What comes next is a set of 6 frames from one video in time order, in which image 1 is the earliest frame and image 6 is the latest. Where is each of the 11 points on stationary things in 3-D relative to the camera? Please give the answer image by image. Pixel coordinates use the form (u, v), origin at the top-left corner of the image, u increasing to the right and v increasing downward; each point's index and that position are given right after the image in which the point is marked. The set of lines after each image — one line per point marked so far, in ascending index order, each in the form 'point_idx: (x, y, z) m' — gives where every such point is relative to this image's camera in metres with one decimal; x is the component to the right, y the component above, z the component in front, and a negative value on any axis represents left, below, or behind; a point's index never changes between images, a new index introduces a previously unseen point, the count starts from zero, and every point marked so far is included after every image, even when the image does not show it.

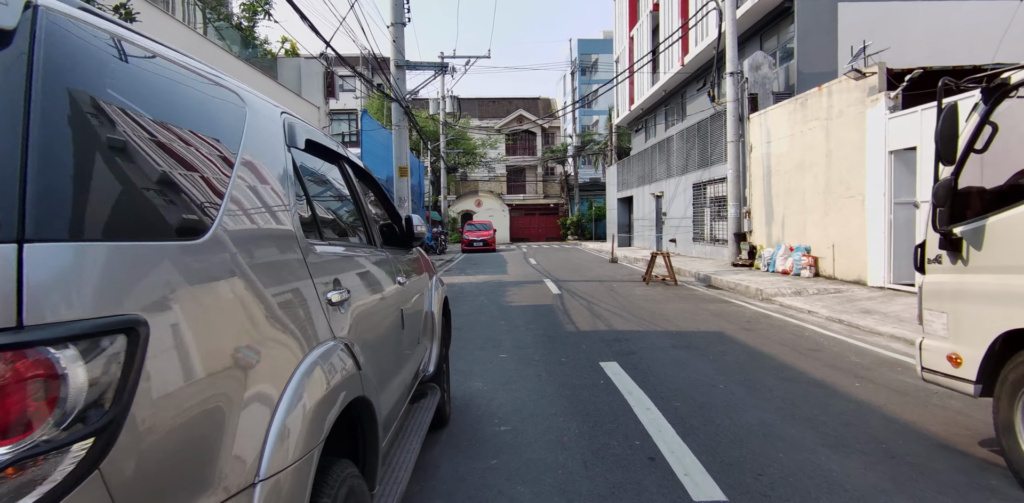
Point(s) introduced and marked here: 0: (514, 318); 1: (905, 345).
0: (0.0, -1.1, +9.6) m
1: (+5.1, -1.2, +7.4) m
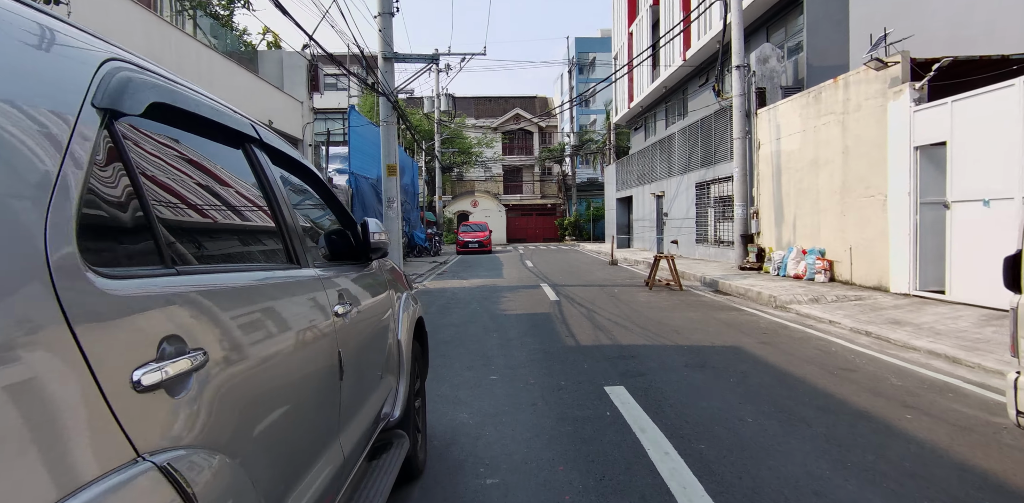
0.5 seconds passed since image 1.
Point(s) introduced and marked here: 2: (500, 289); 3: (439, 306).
0: (-0.1, -1.2, +8.8) m
1: (+5.0, -1.3, +6.5) m
2: (-0.3, -0.9, +14.0) m
3: (-1.5, -1.1, +11.6) m
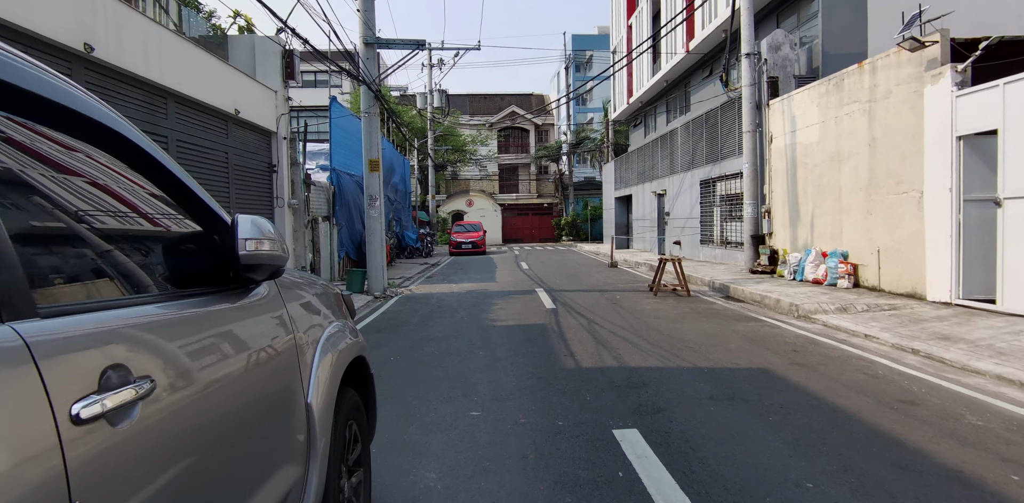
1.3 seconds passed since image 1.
0: (-0.2, -1.2, +7.6) m
1: (+4.8, -1.3, +5.4) m
2: (-0.5, -1.0, +12.8) m
3: (-1.6, -1.1, +10.4) m
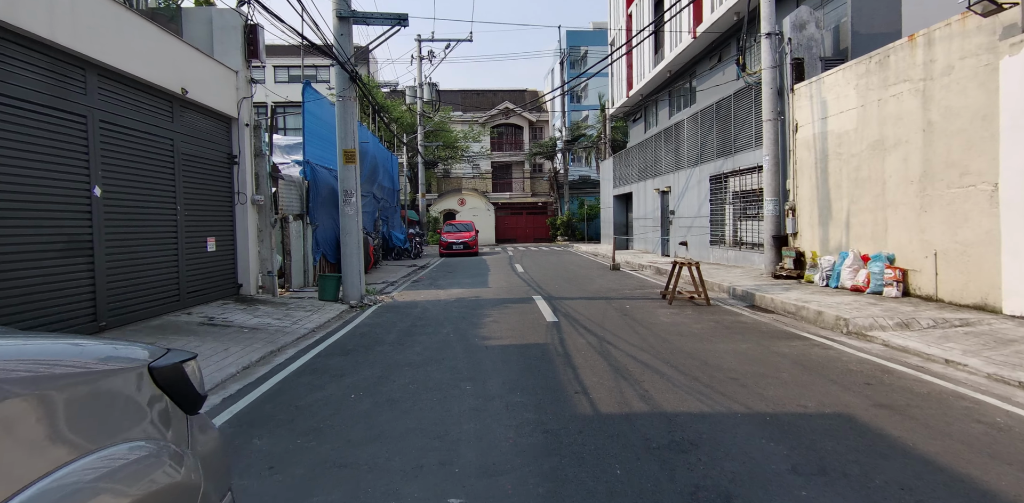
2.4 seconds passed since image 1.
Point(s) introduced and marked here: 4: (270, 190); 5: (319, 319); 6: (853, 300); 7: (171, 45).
0: (-0.3, -1.3, +6.1) m
1: (+4.8, -1.4, +3.9) m
2: (-0.6, -1.0, +11.2) m
3: (-1.7, -1.2, +8.9) m
4: (-5.1, +1.3, +12.2) m
5: (-3.4, -1.2, +9.9) m
6: (+5.5, -0.8, +9.3) m
7: (-5.7, +3.4, +9.5) m
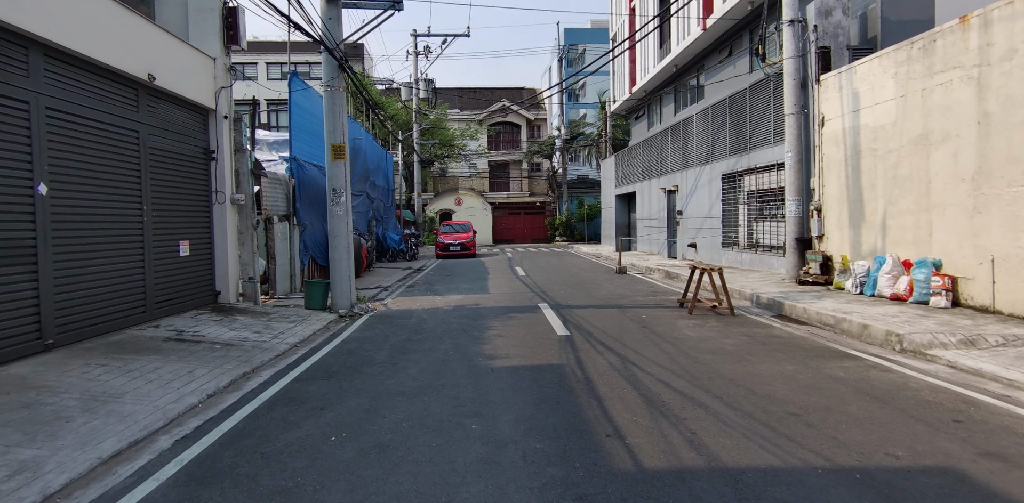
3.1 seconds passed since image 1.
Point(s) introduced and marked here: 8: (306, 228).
0: (-0.1, -1.4, +5.1) m
1: (+5.0, -1.5, +3.0) m
2: (-0.5, -1.1, +10.3) m
3: (-1.6, -1.3, +7.9) m
4: (-5.1, +1.2, +11.1) m
5: (-3.3, -1.3, +8.9) m
6: (+5.6, -0.9, +8.3) m
7: (-5.6, +3.4, +8.5) m
8: (-4.9, +0.5, +13.7) m
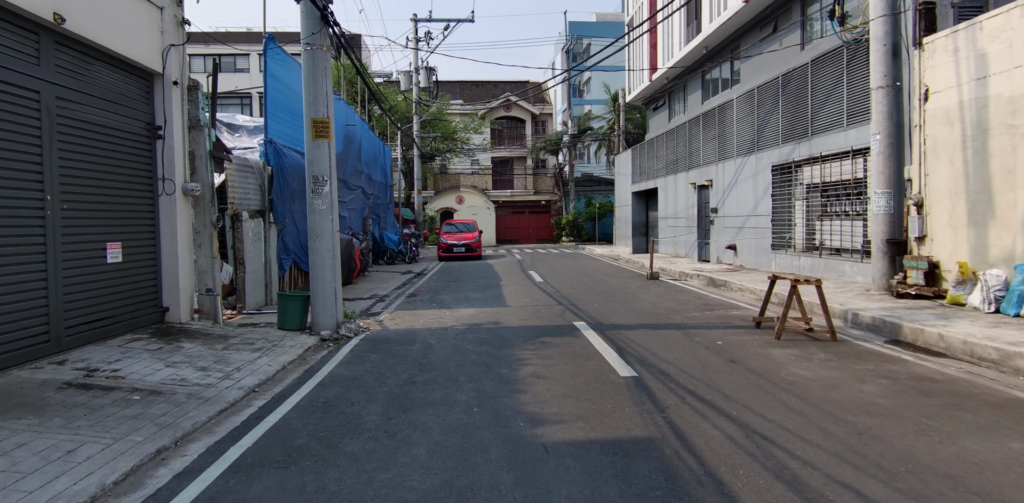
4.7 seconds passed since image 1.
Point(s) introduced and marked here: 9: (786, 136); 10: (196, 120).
0: (+0.3, -1.4, +2.8) m
1: (+5.4, -1.5, +0.7) m
2: (0.0, -1.2, +7.9) m
3: (-1.2, -1.3, +5.6) m
4: (-4.6, +1.2, +8.8) m
5: (-2.8, -1.3, +6.6) m
6: (+6.1, -0.9, +6.0) m
7: (-5.1, +3.3, +6.2) m
8: (-4.5, +0.5, +11.3) m
9: (+6.7, +2.8, +13.8) m
10: (-4.8, +2.0, +8.7) m
